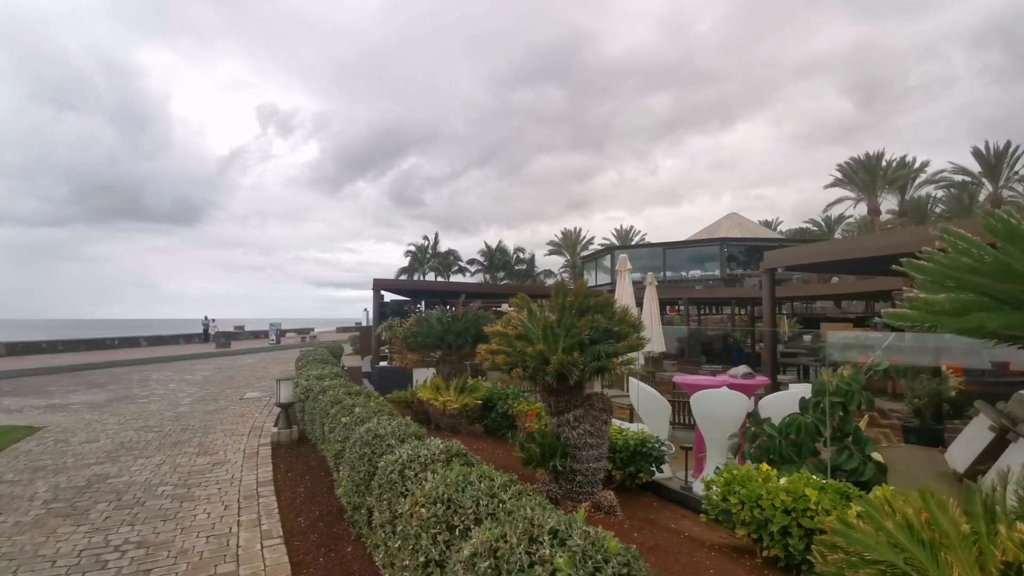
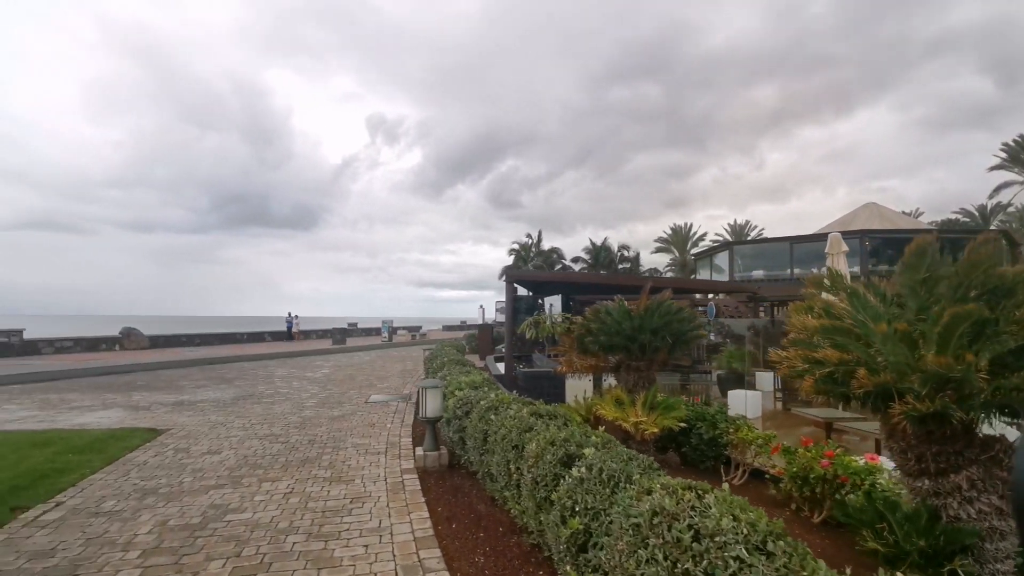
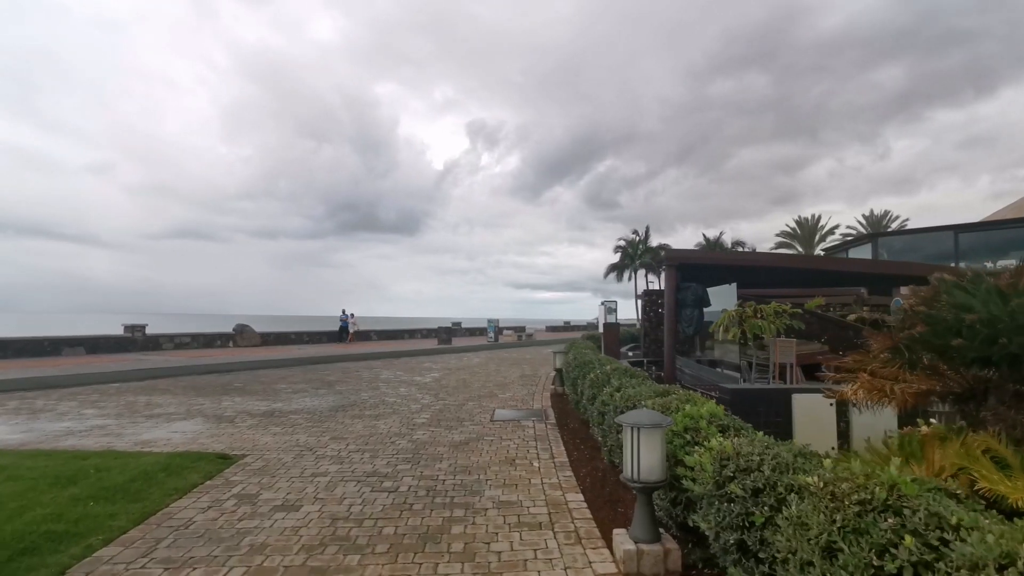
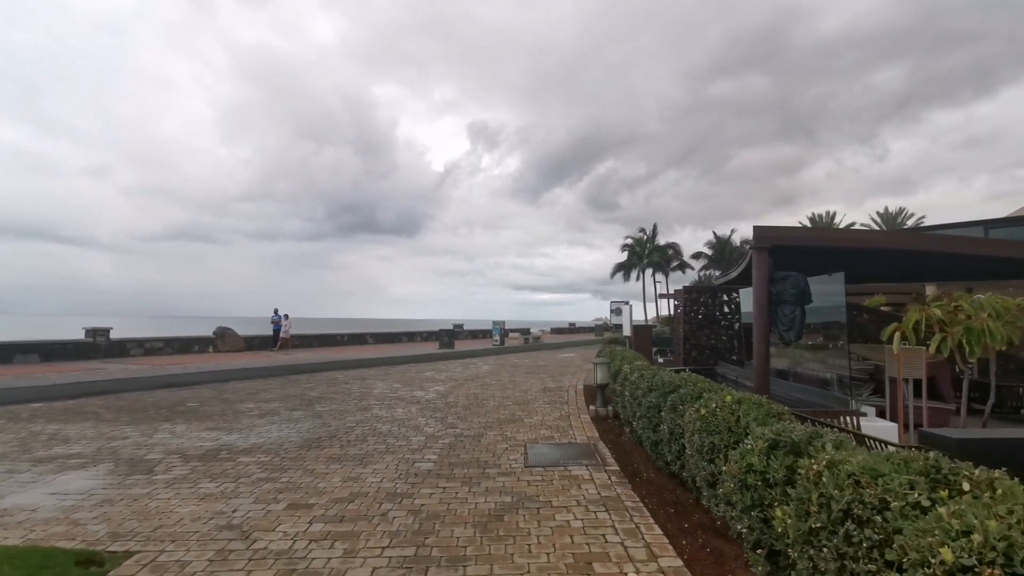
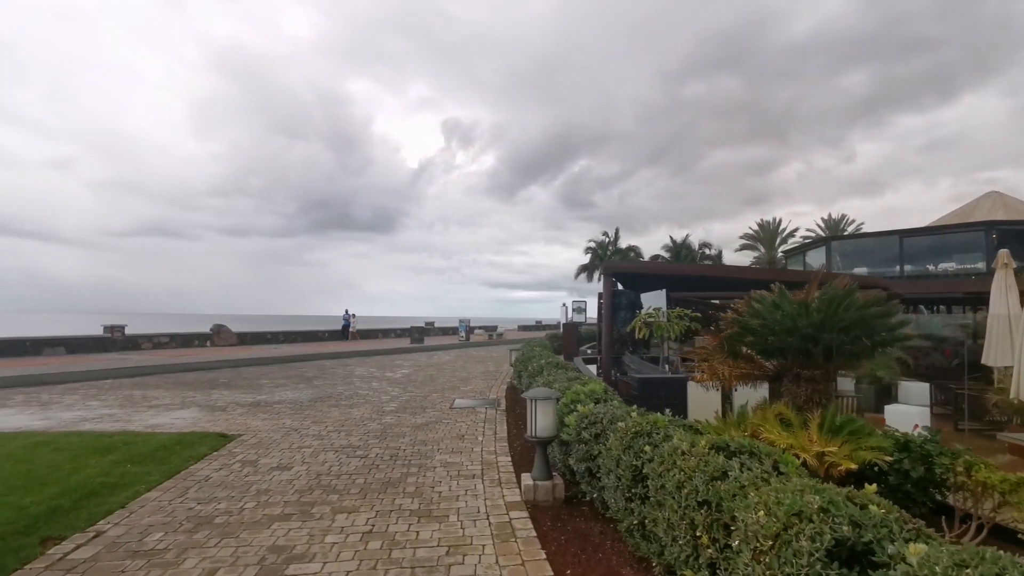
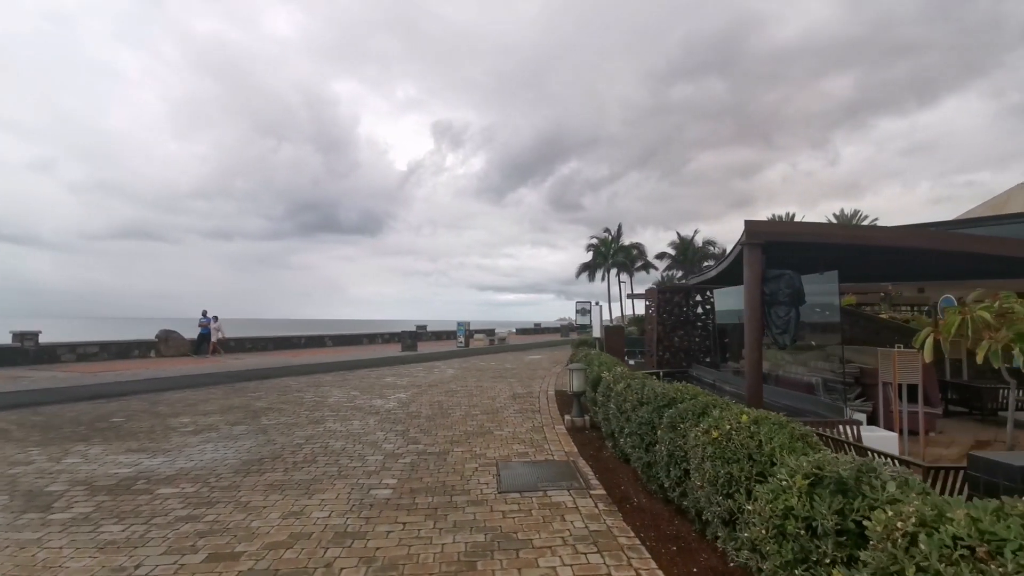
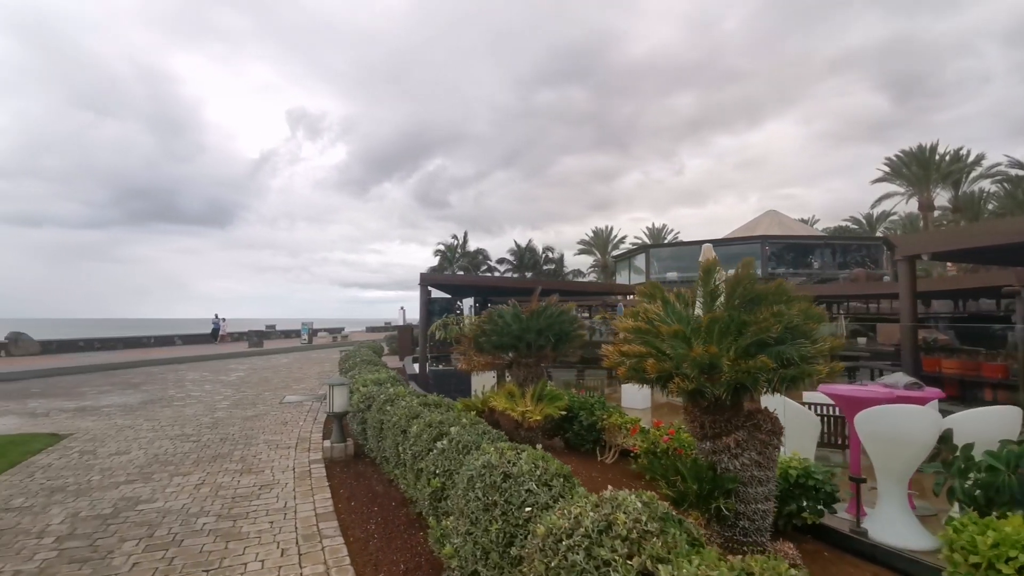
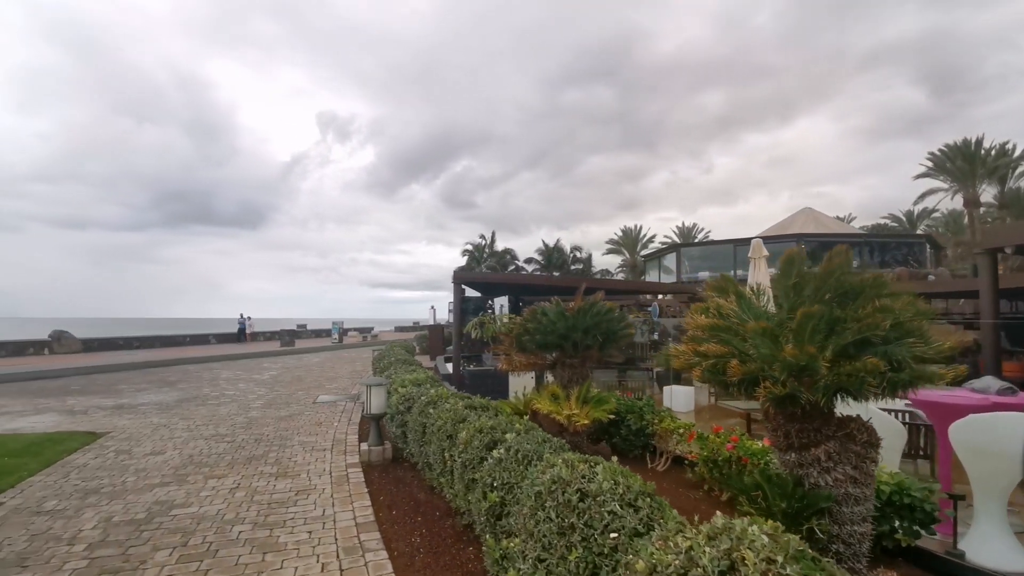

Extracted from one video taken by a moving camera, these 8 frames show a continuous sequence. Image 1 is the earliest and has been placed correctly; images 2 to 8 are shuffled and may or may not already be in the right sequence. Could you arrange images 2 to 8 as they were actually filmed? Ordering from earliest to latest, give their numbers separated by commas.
7, 8, 2, 5, 3, 4, 6
